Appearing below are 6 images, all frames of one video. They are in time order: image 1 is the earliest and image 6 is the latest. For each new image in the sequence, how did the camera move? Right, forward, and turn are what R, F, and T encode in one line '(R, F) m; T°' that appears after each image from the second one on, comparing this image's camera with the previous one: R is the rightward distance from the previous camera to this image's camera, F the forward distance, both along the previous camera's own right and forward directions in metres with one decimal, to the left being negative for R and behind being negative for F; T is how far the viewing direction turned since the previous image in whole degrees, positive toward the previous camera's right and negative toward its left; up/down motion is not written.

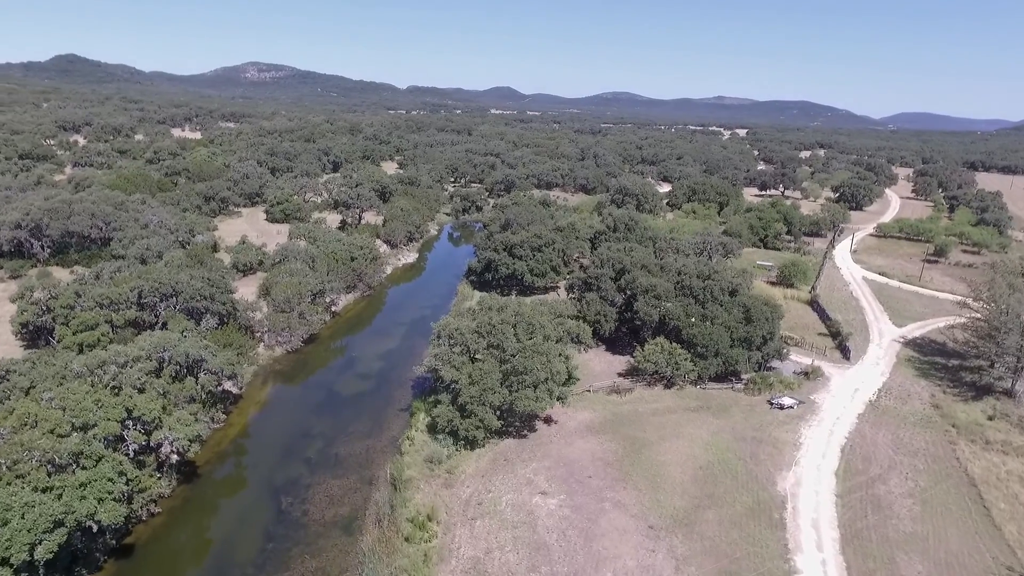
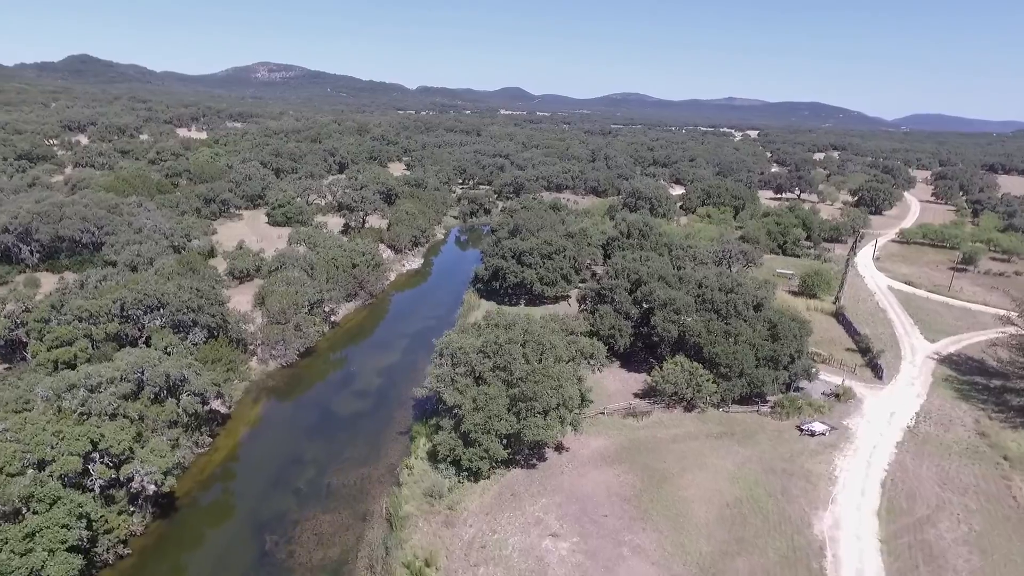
(0.0, +2.5) m; -1°
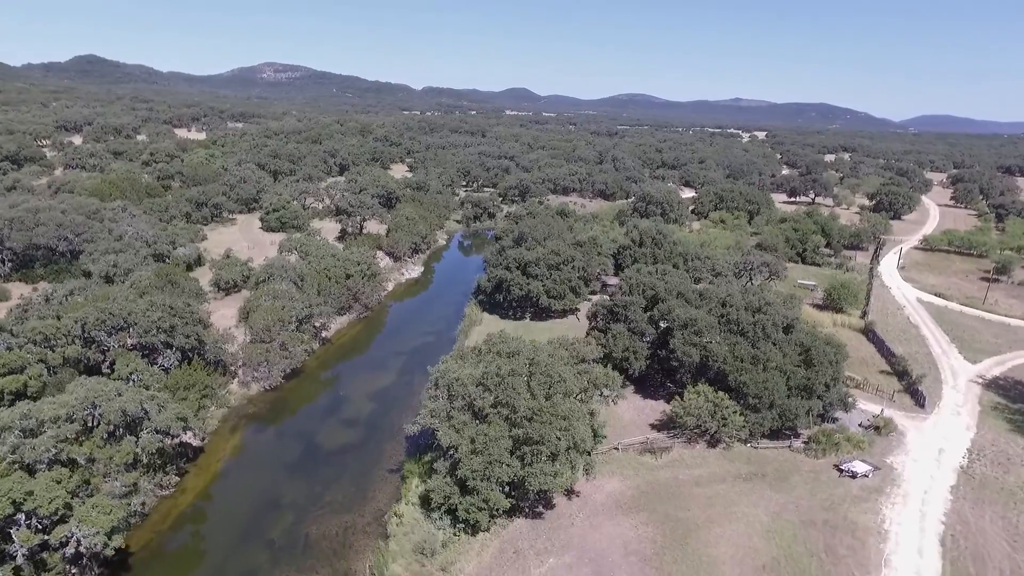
(0.0, +3.4) m; 0°
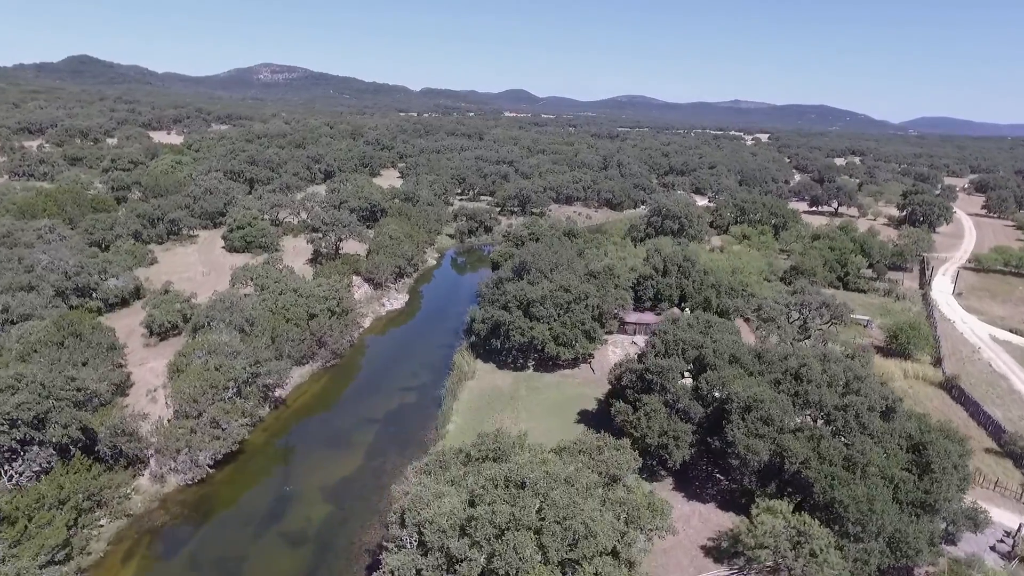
(-0.1, +8.8) m; 0°
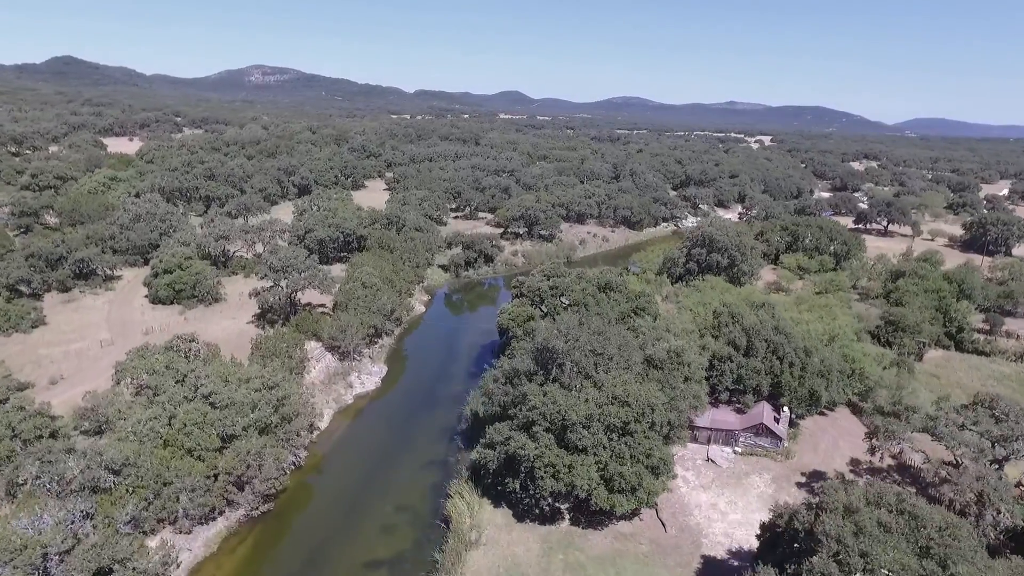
(-1.2, +14.1) m; 0°
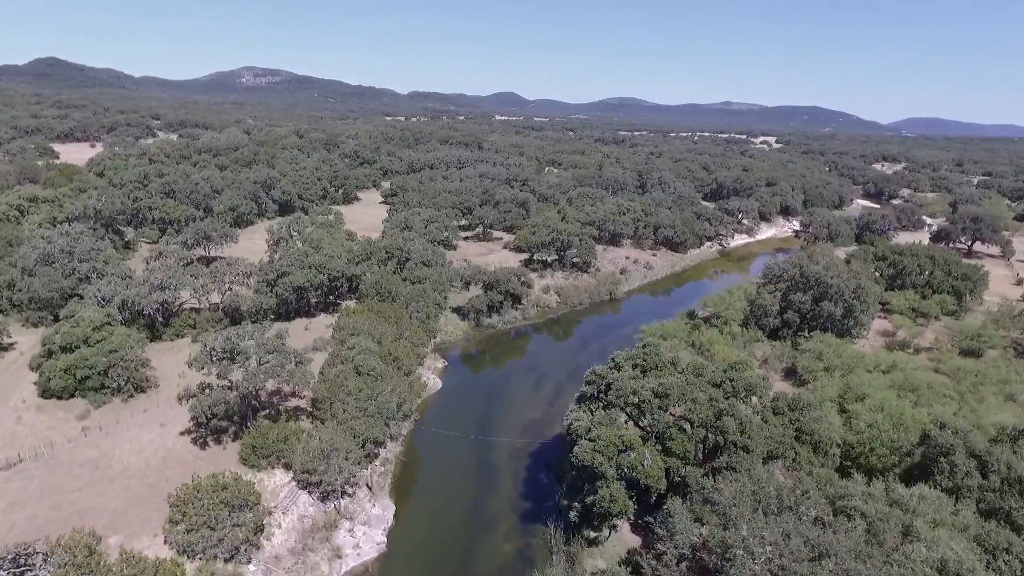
(-3.2, +14.4) m; +1°
